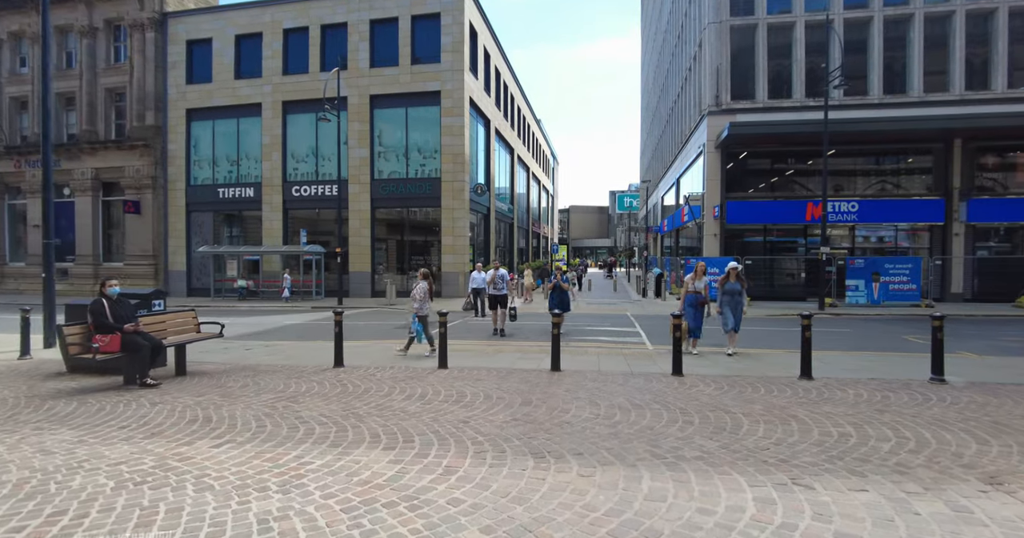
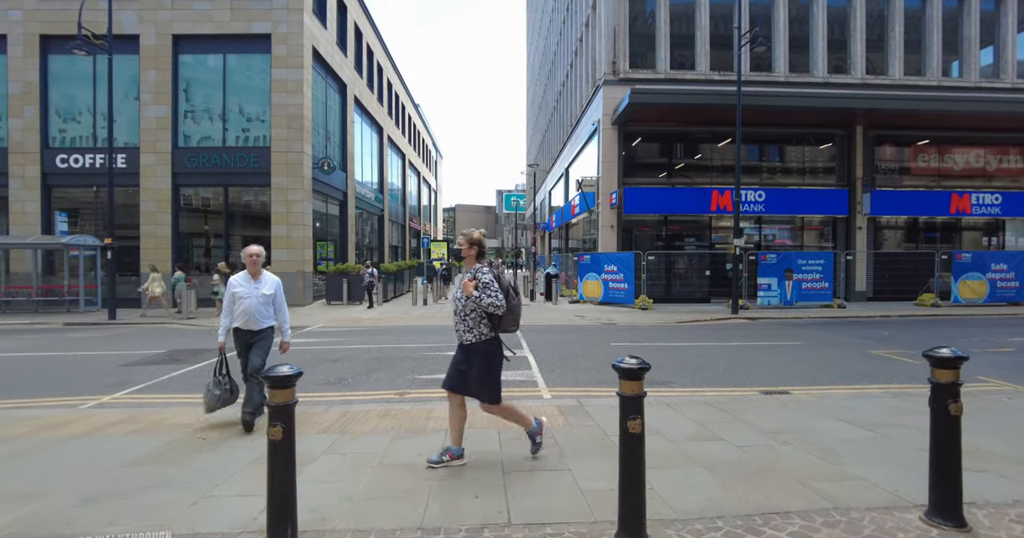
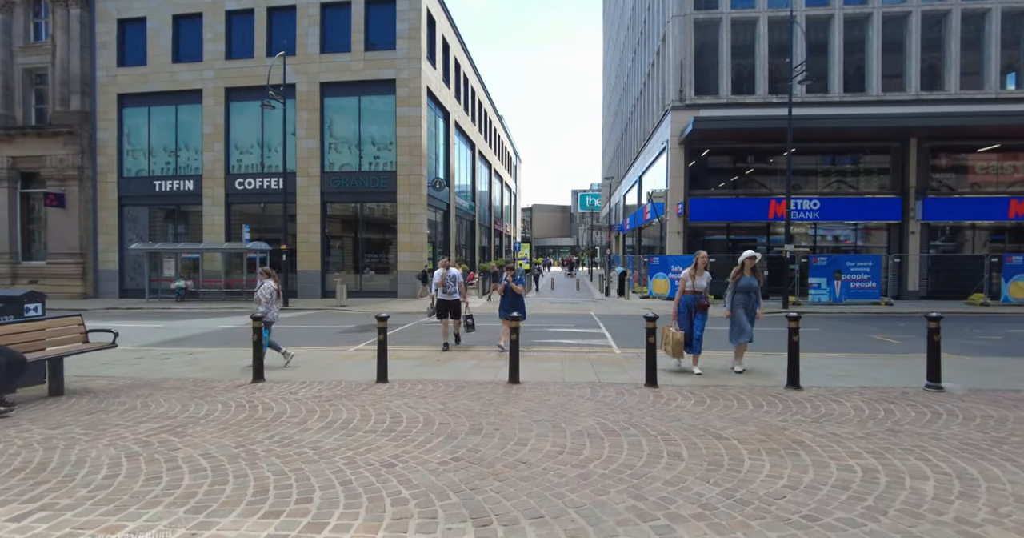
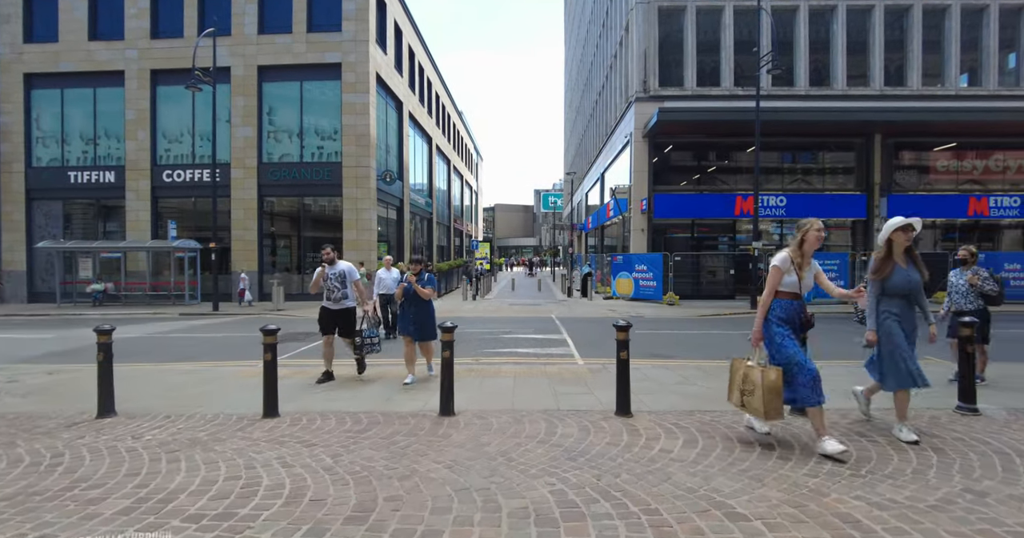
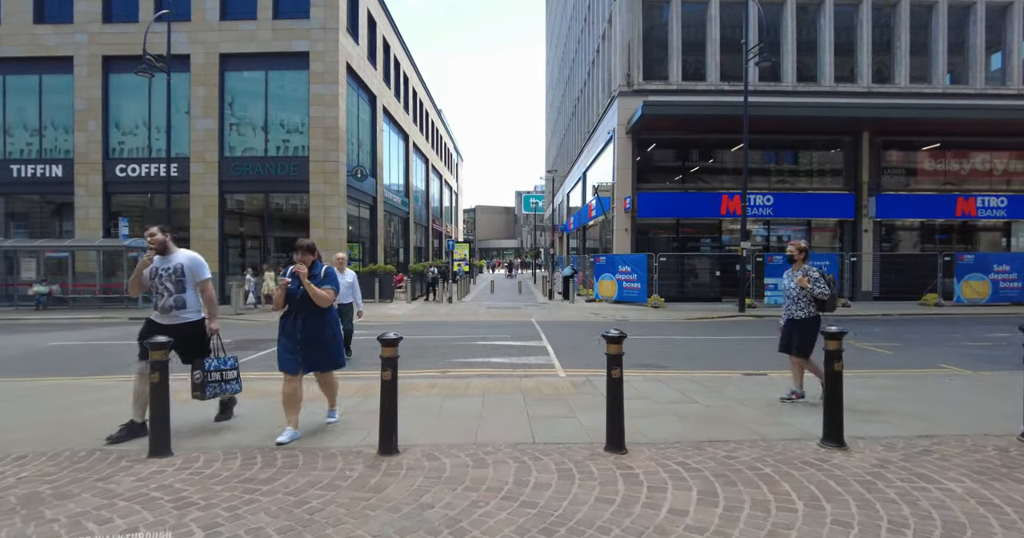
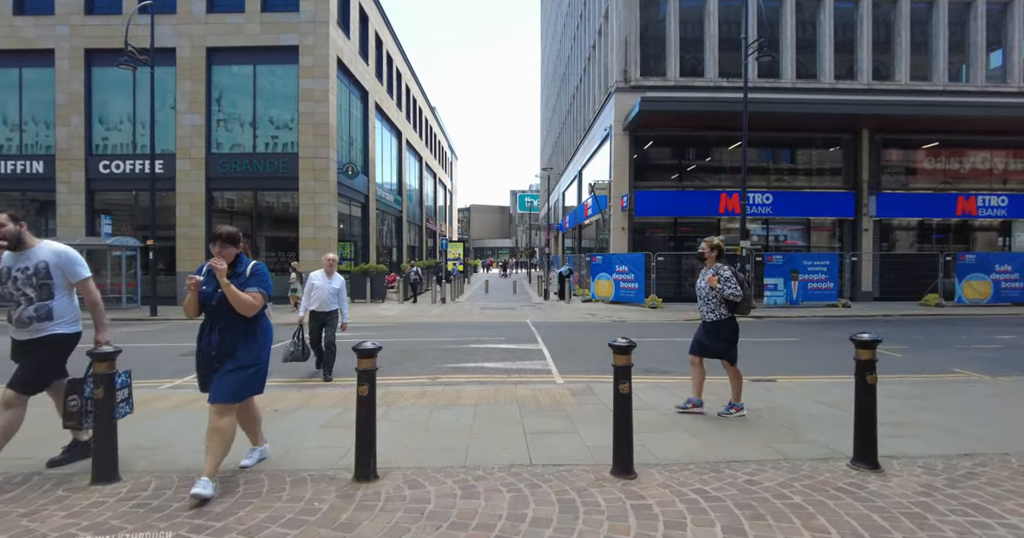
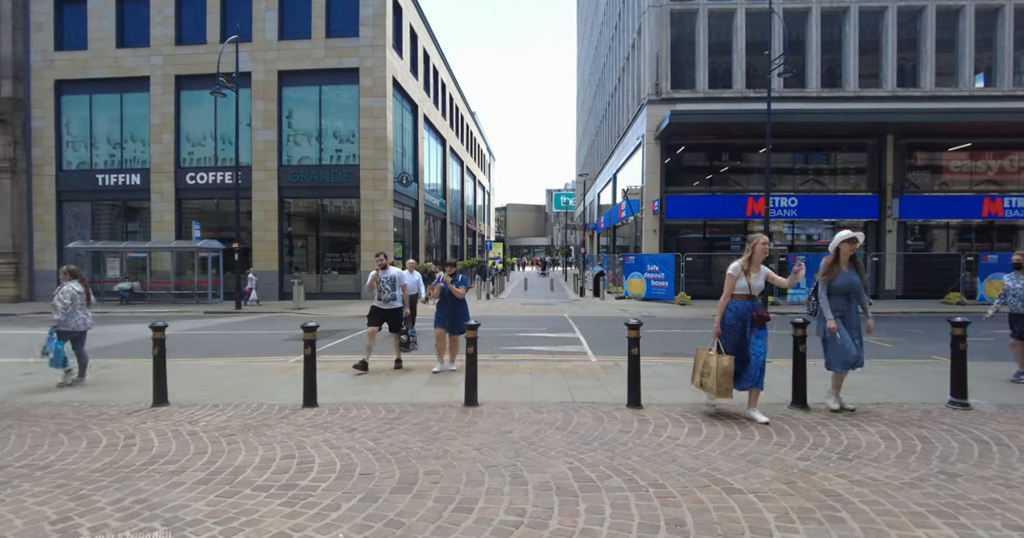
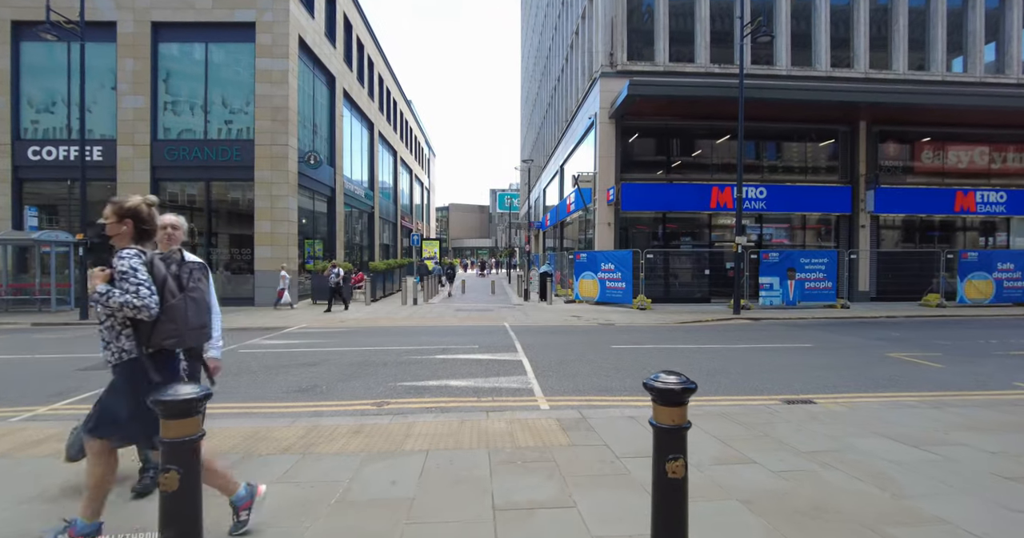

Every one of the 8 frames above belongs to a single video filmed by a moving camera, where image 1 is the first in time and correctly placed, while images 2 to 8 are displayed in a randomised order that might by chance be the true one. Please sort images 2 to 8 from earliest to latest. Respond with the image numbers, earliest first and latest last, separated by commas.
3, 7, 4, 5, 6, 2, 8
